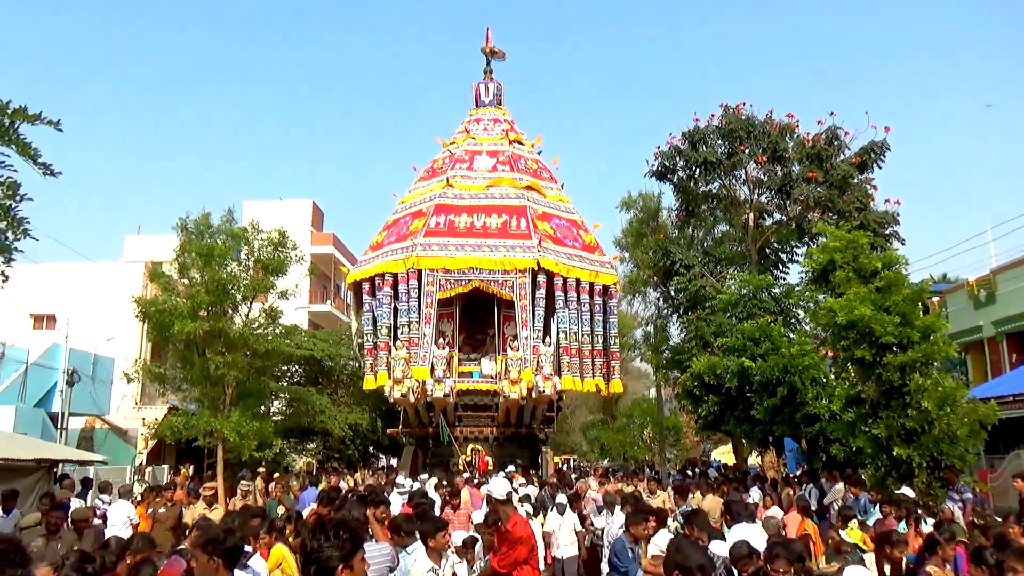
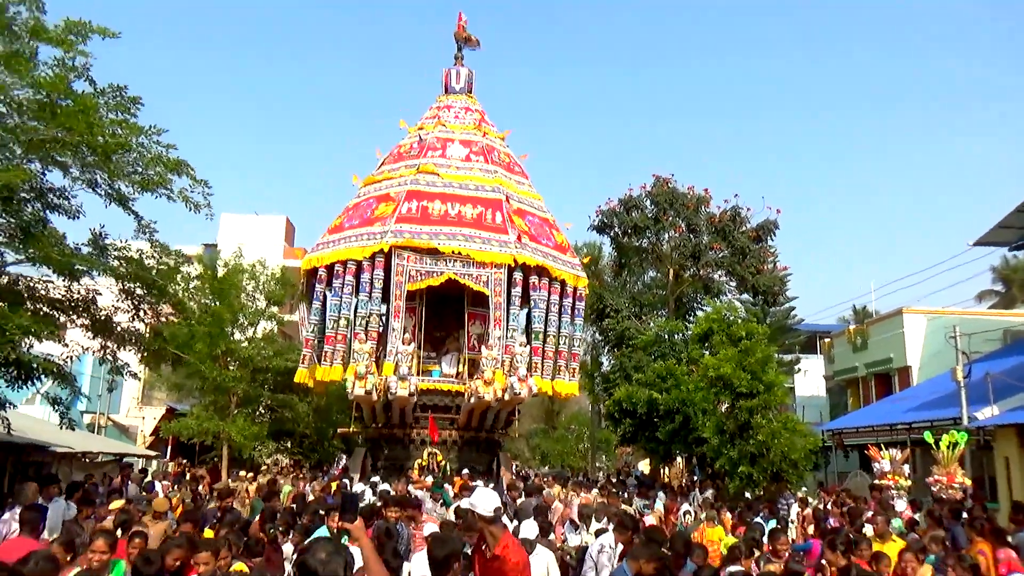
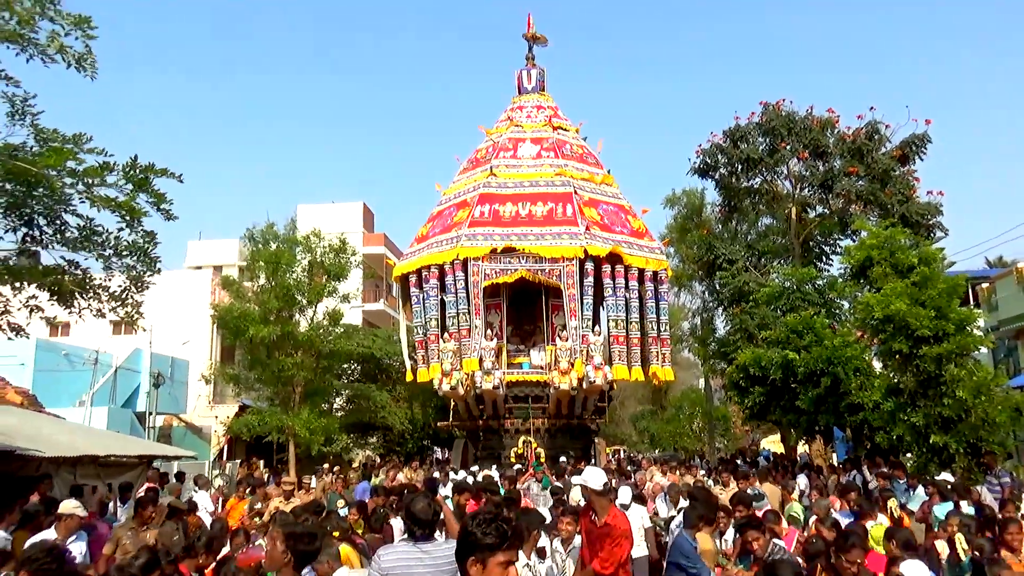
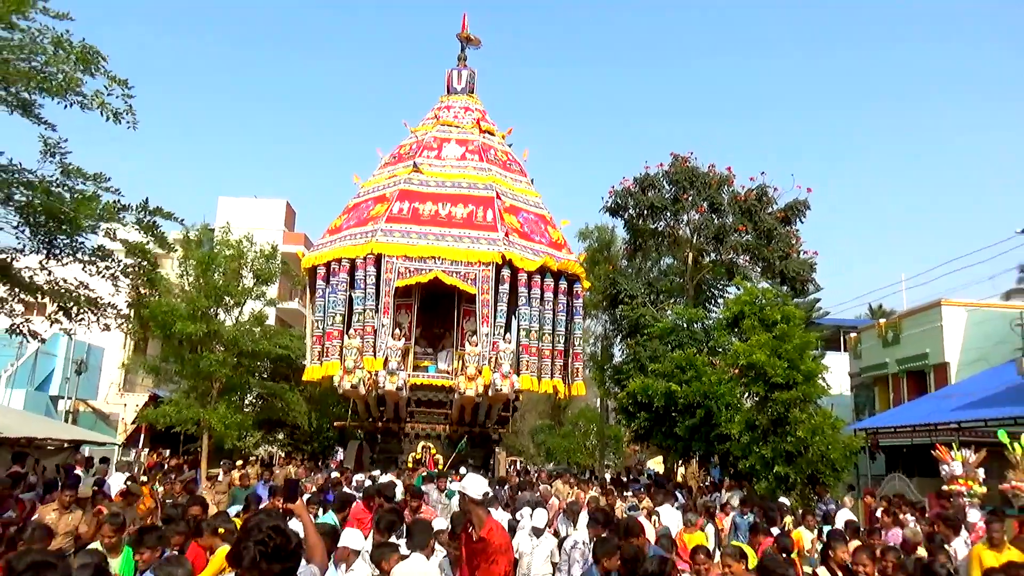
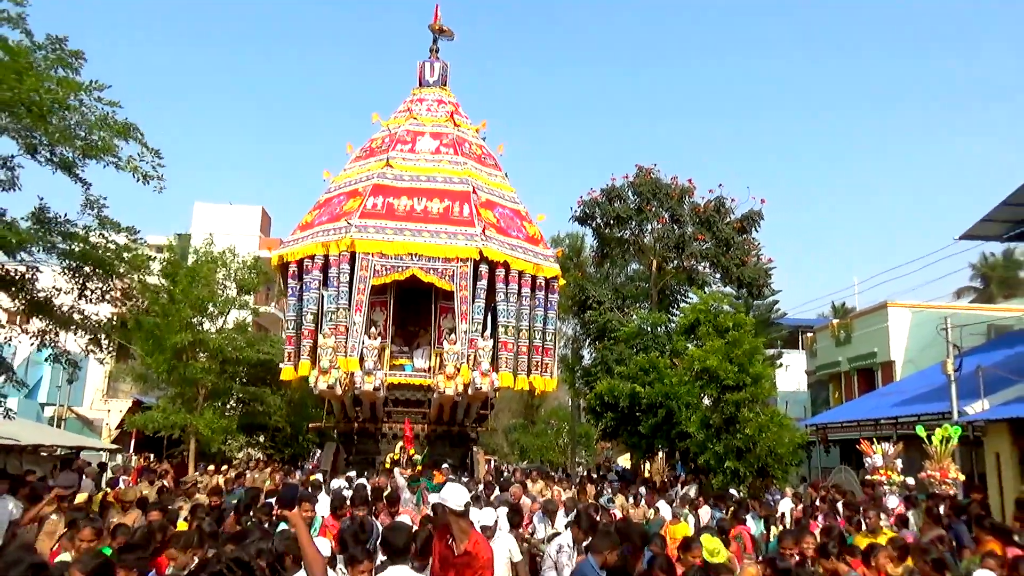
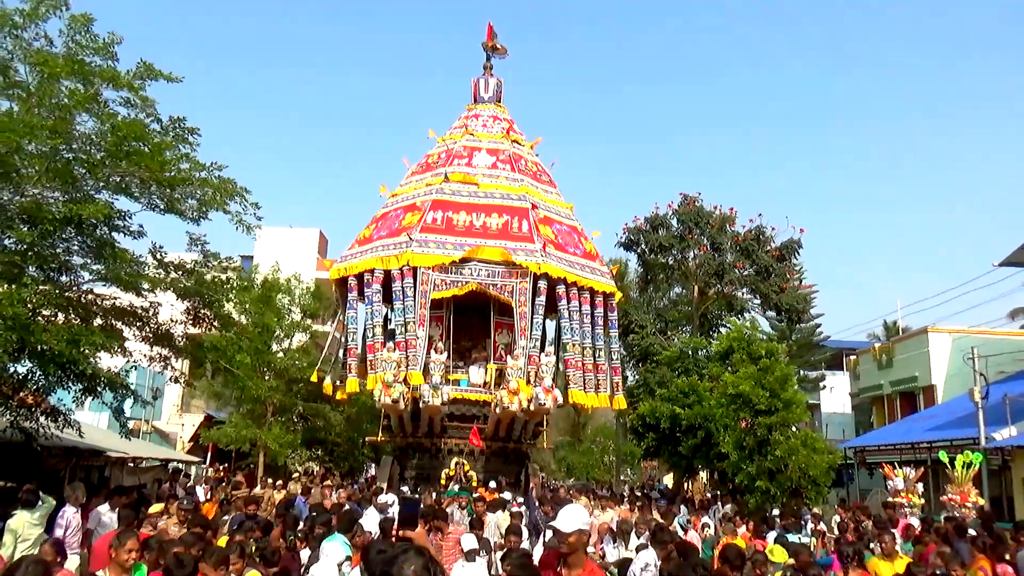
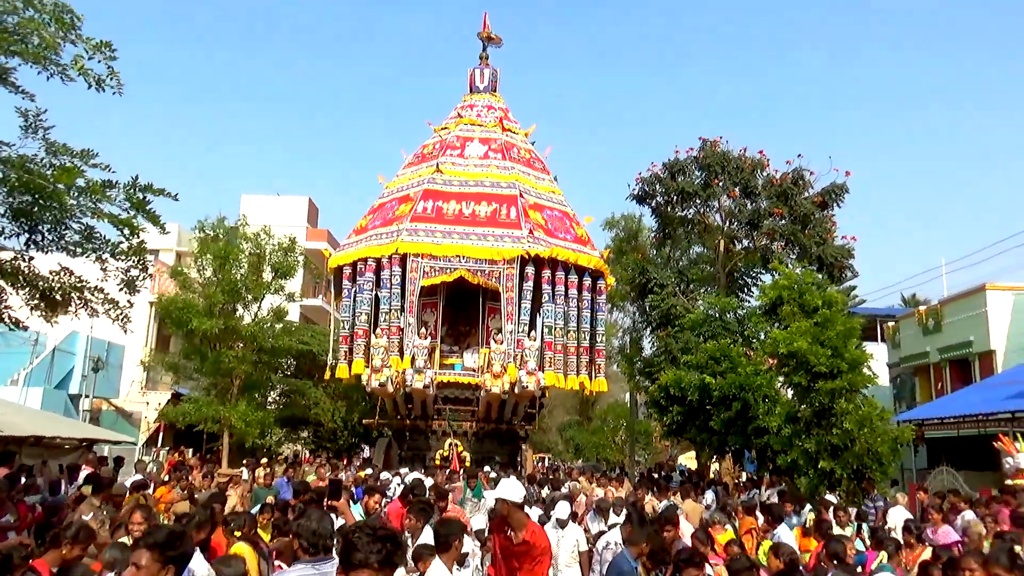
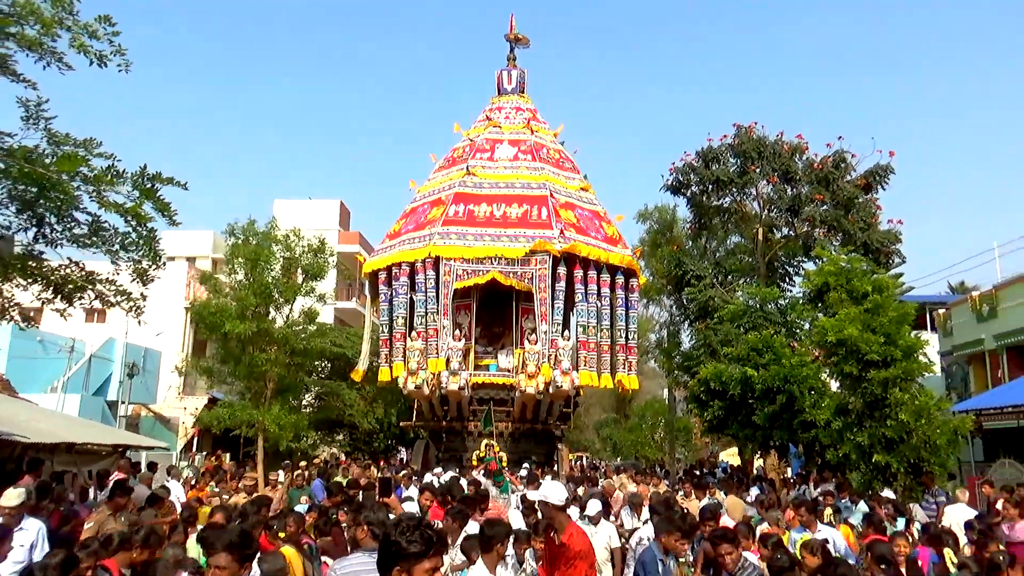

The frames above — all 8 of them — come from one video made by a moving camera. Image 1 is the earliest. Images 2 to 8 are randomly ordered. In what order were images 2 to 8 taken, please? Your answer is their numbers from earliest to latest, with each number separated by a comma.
3, 8, 7, 4, 5, 2, 6
